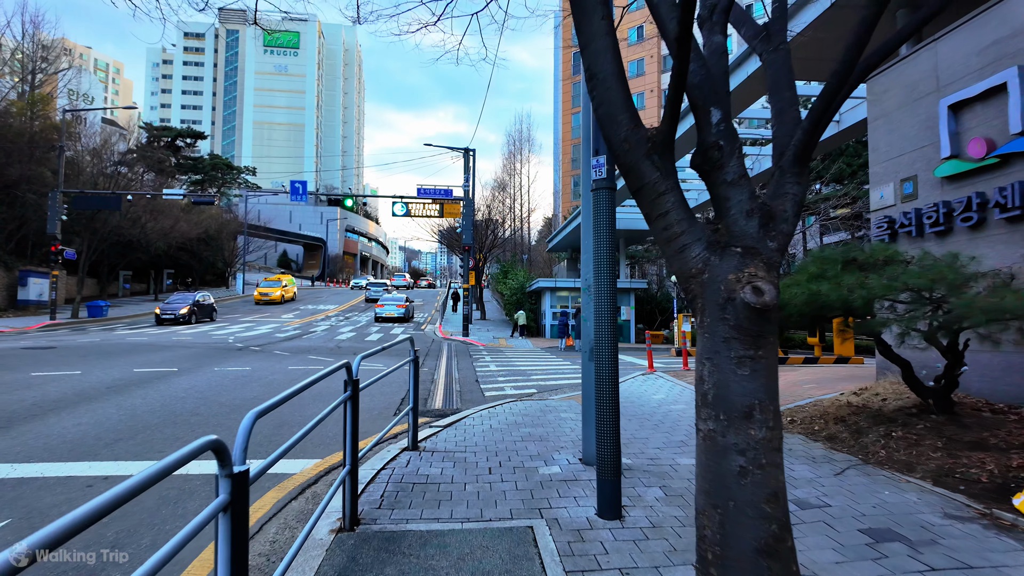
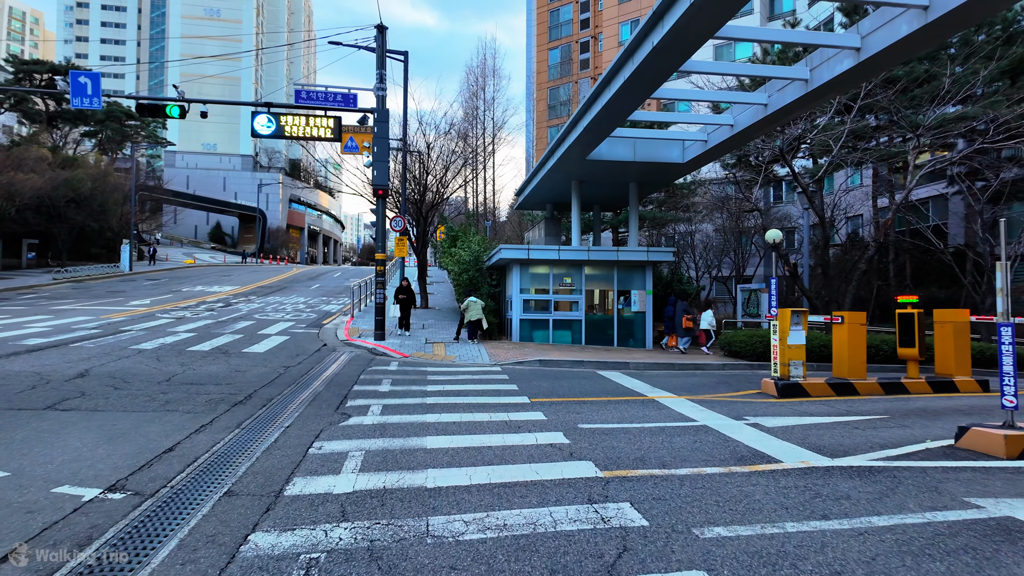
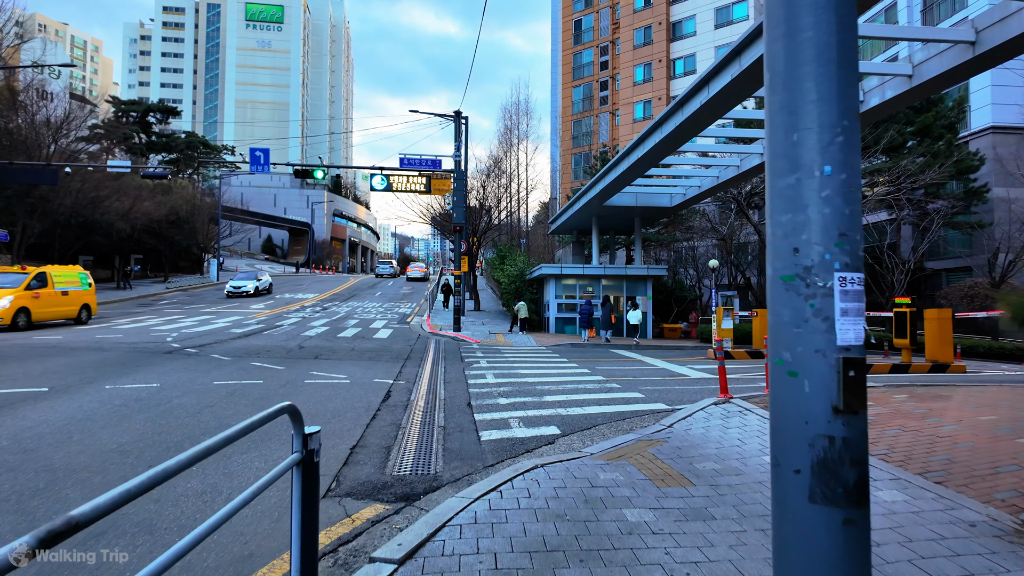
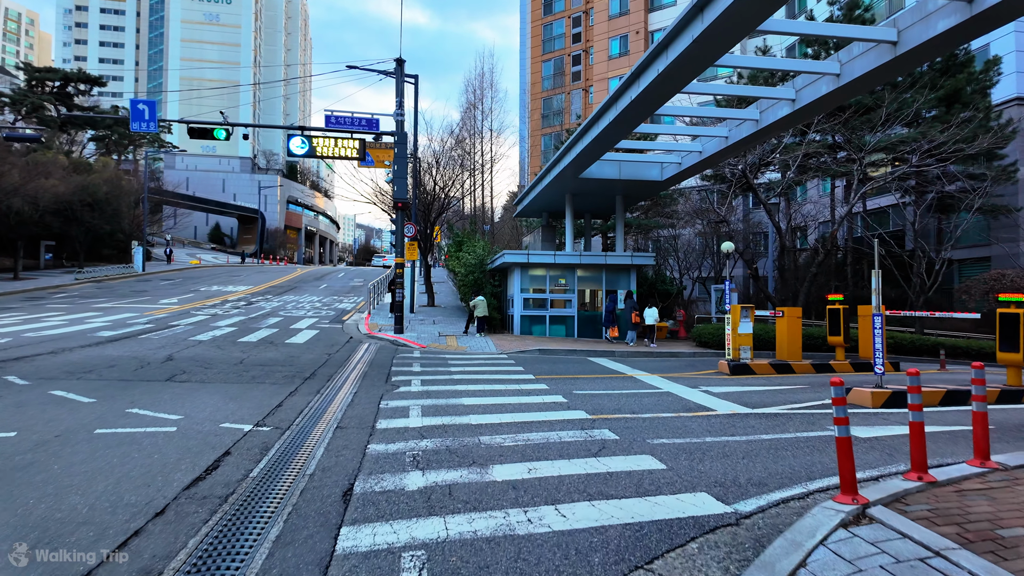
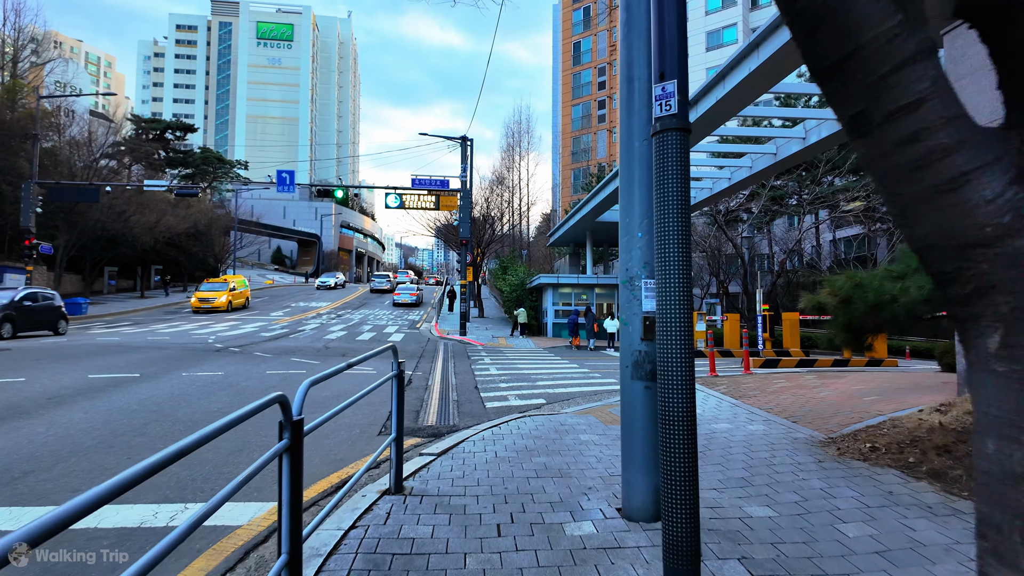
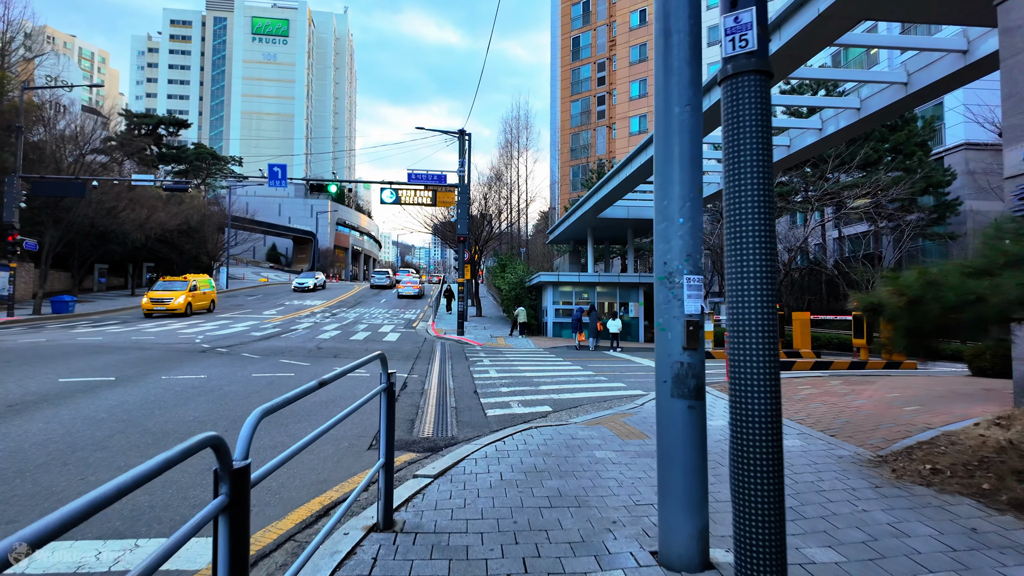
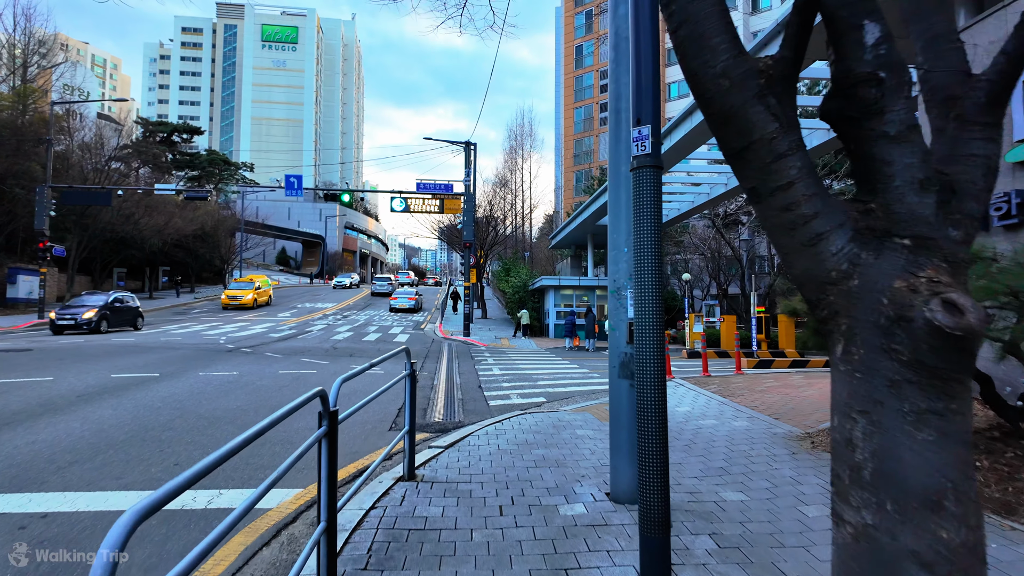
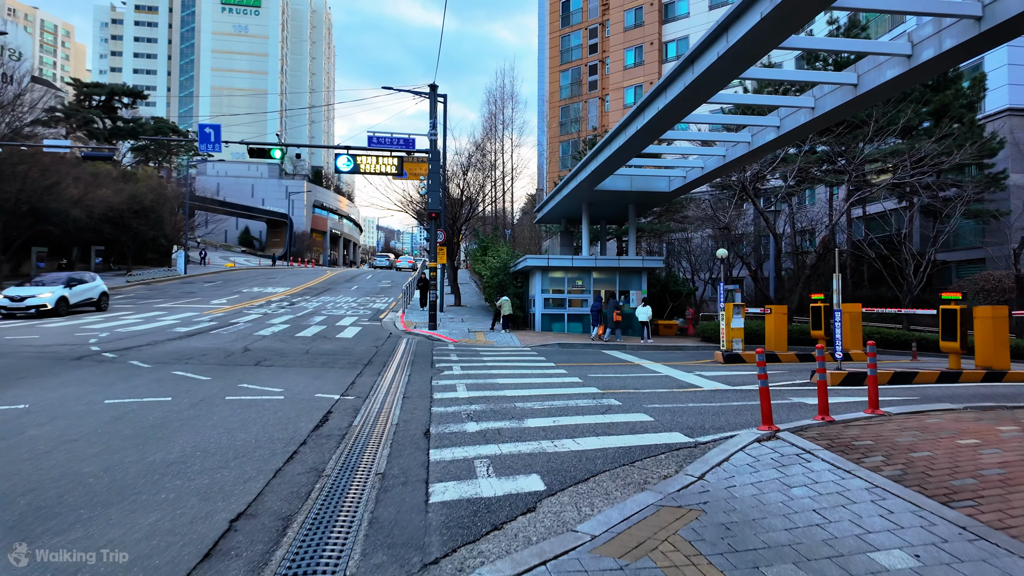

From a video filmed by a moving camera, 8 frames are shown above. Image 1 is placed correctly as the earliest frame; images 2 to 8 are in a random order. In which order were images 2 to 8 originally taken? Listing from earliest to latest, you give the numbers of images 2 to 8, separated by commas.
7, 5, 6, 3, 8, 4, 2
